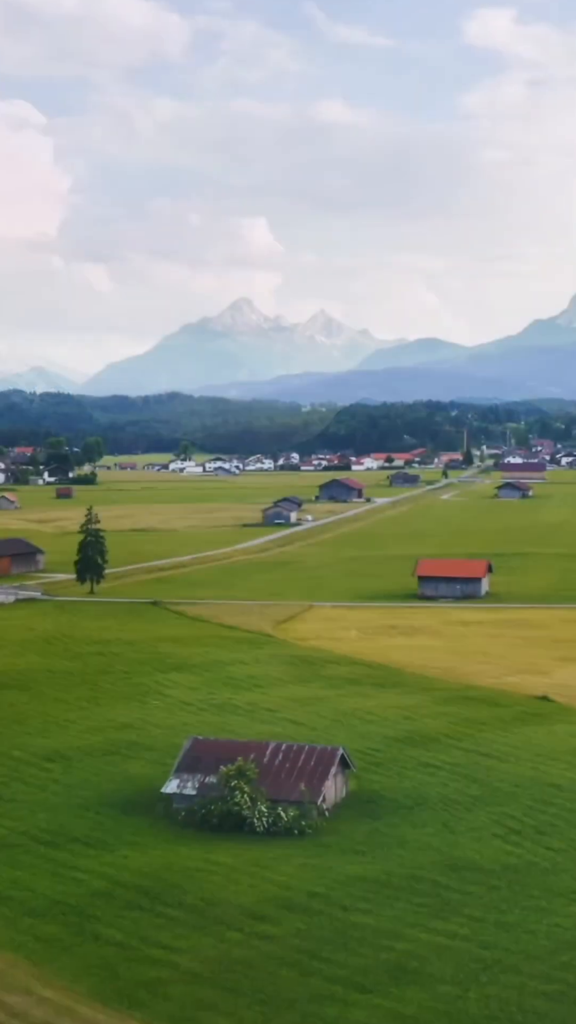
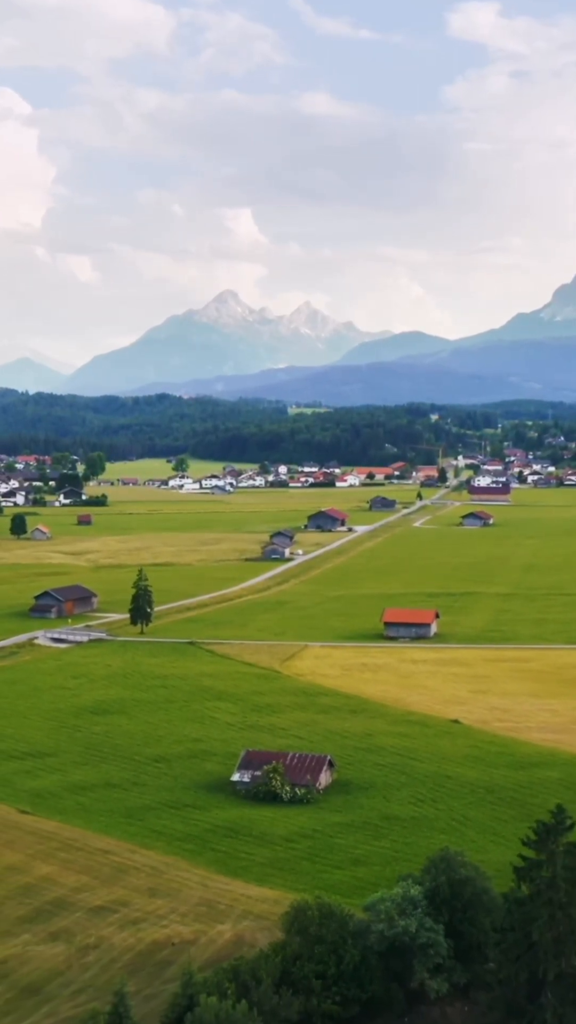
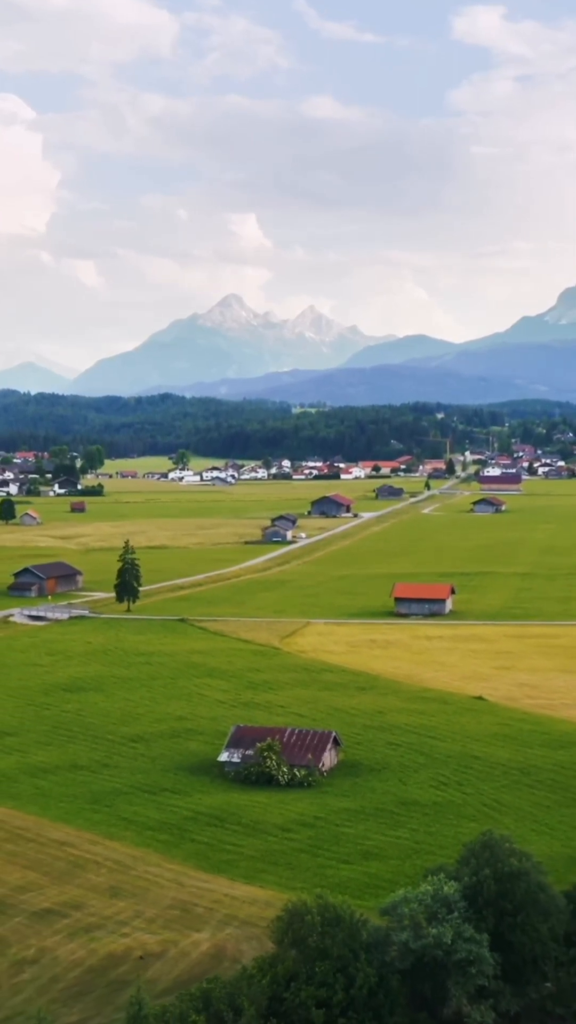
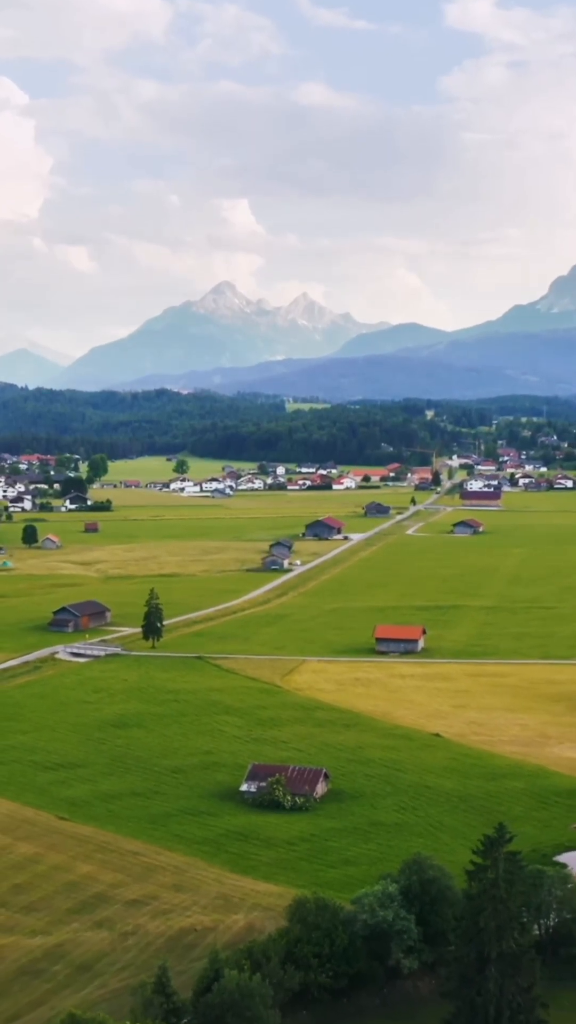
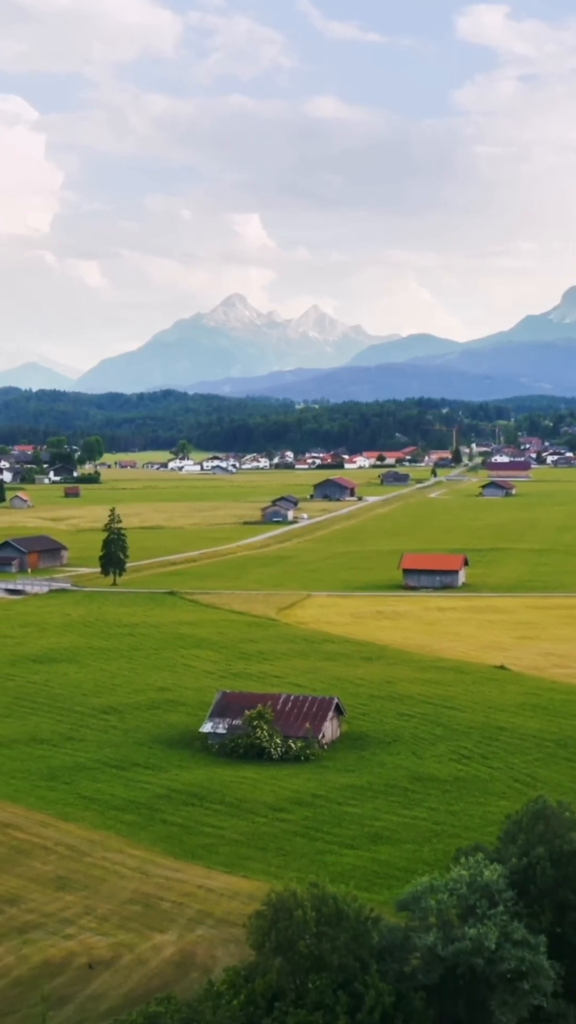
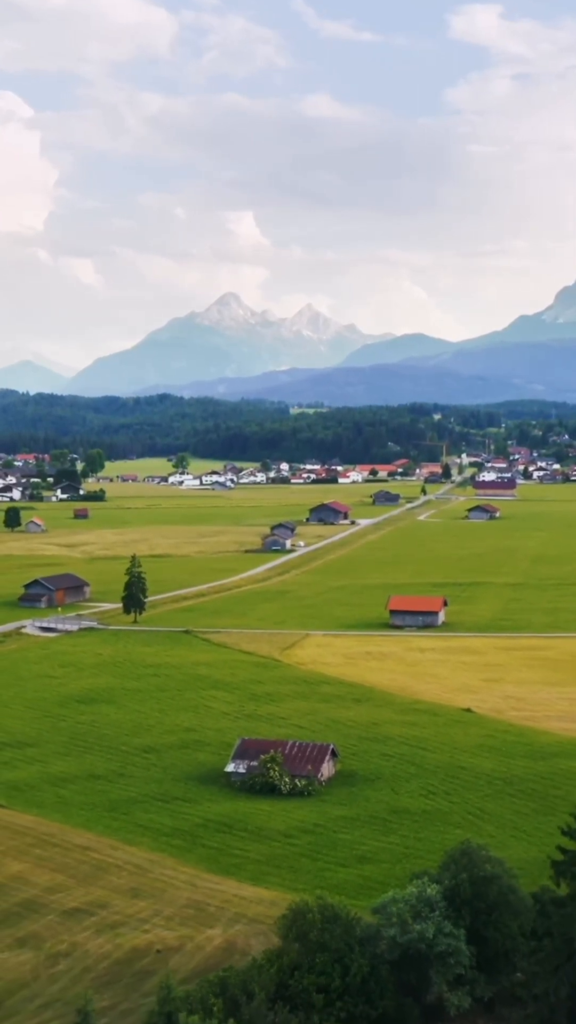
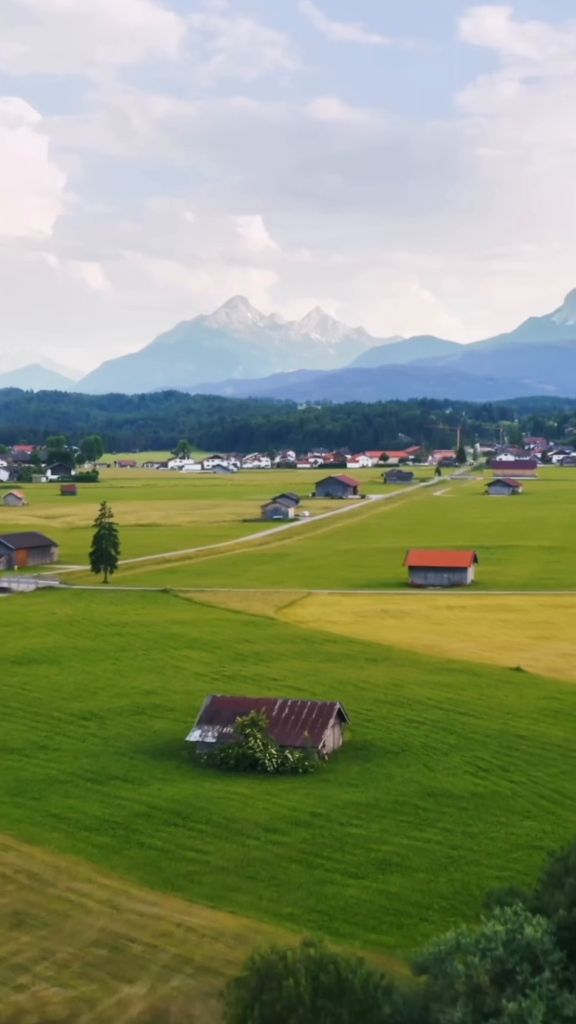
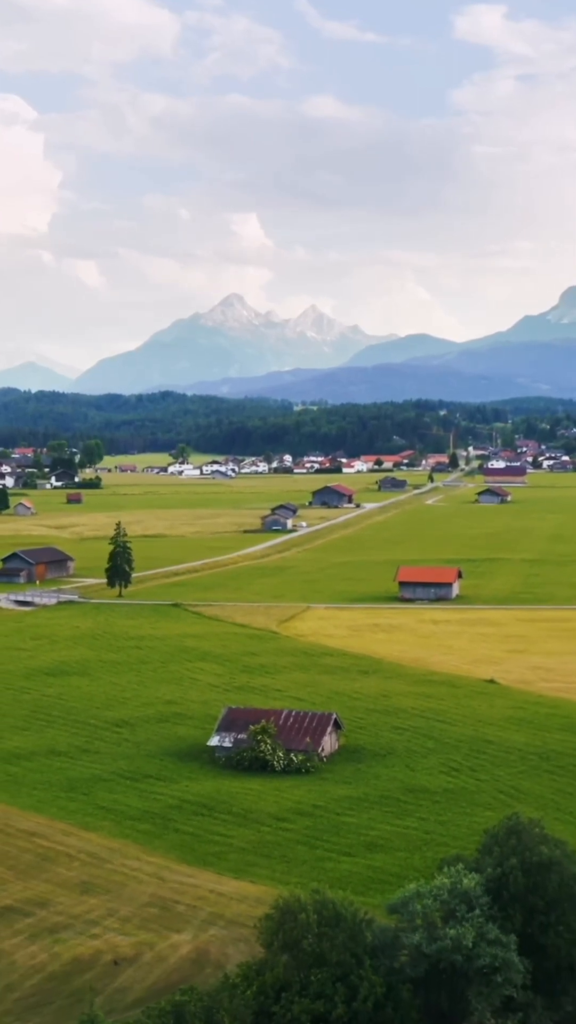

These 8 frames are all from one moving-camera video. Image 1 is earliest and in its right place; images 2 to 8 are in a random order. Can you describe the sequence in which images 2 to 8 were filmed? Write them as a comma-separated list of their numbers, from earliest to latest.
7, 5, 8, 3, 6, 2, 4
